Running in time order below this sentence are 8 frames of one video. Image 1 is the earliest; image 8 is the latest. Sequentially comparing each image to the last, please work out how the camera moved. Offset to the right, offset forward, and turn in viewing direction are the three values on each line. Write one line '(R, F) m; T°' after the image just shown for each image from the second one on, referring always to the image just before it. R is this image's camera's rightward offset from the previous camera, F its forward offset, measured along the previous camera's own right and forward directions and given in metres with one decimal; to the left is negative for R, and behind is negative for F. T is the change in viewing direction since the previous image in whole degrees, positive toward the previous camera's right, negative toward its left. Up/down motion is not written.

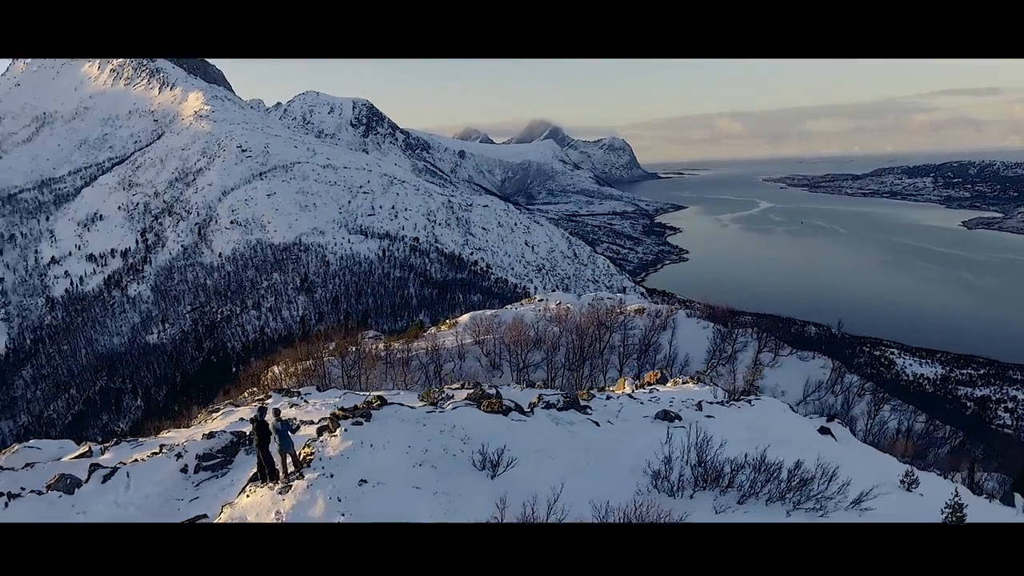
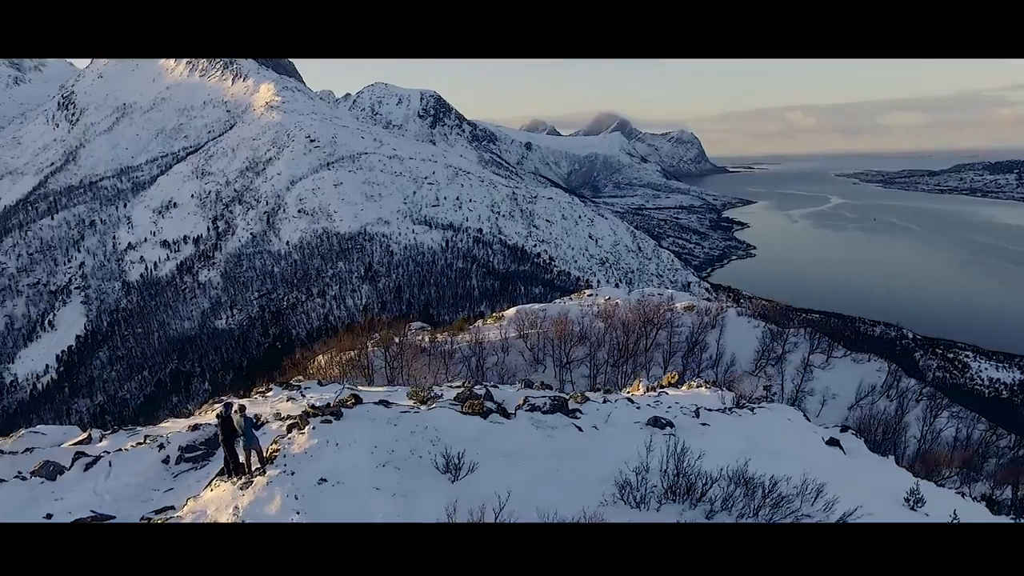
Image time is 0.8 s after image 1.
(+1.0, +0.3) m; -4°
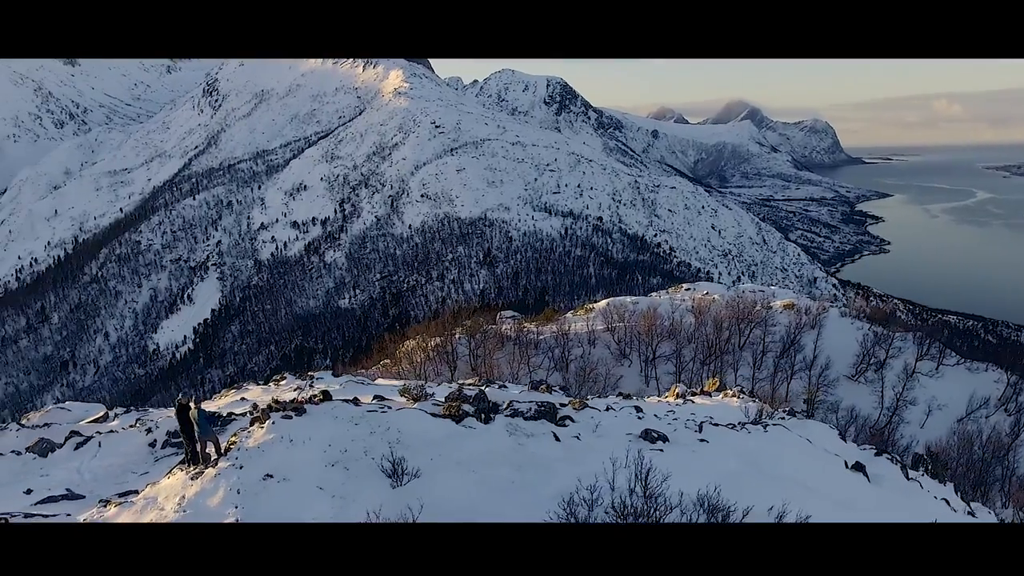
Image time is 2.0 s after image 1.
(+1.7, +0.6) m; -8°
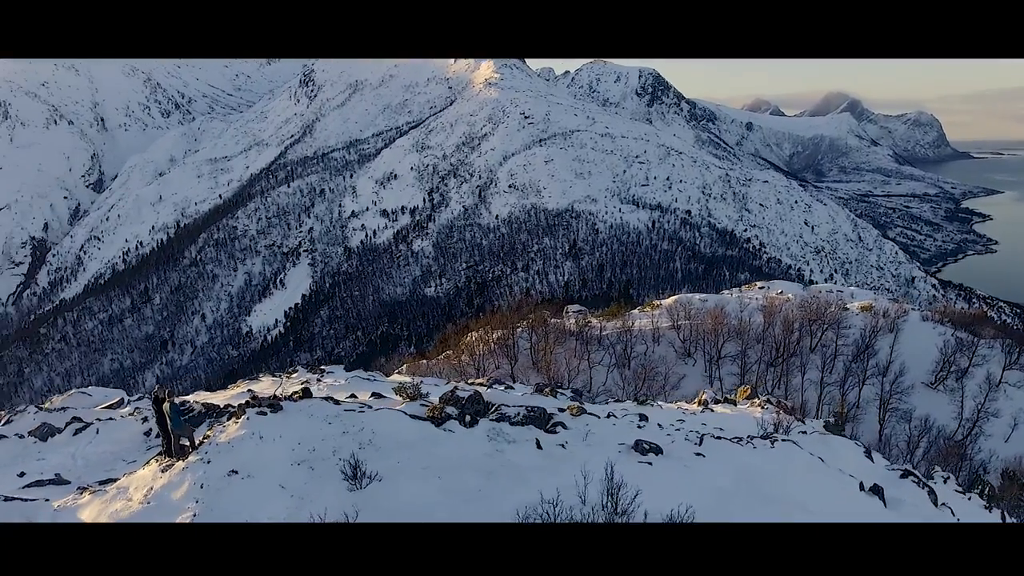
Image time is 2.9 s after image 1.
(+1.2, +0.5) m; -6°
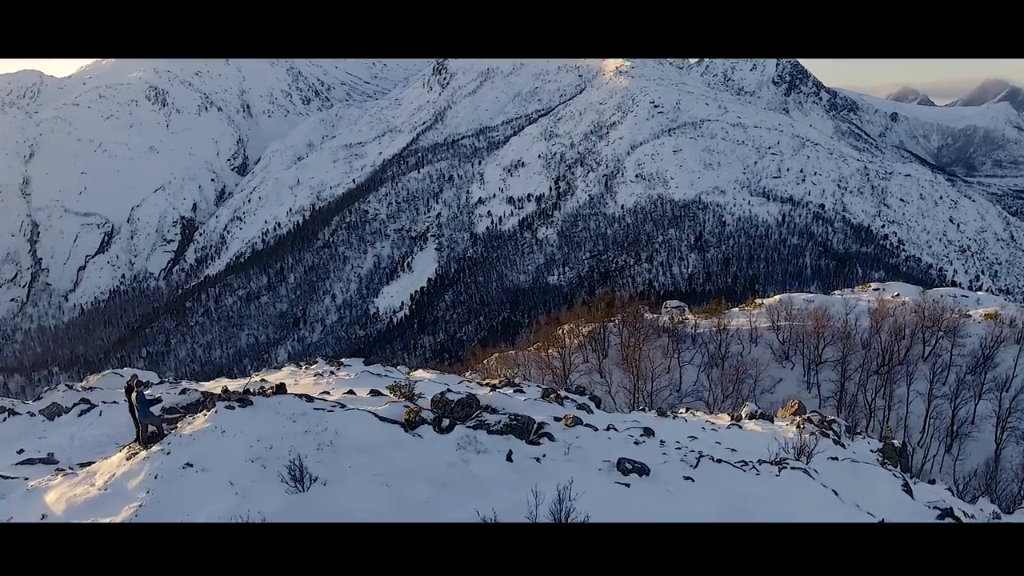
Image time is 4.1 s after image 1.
(+1.6, +0.7) m; -8°
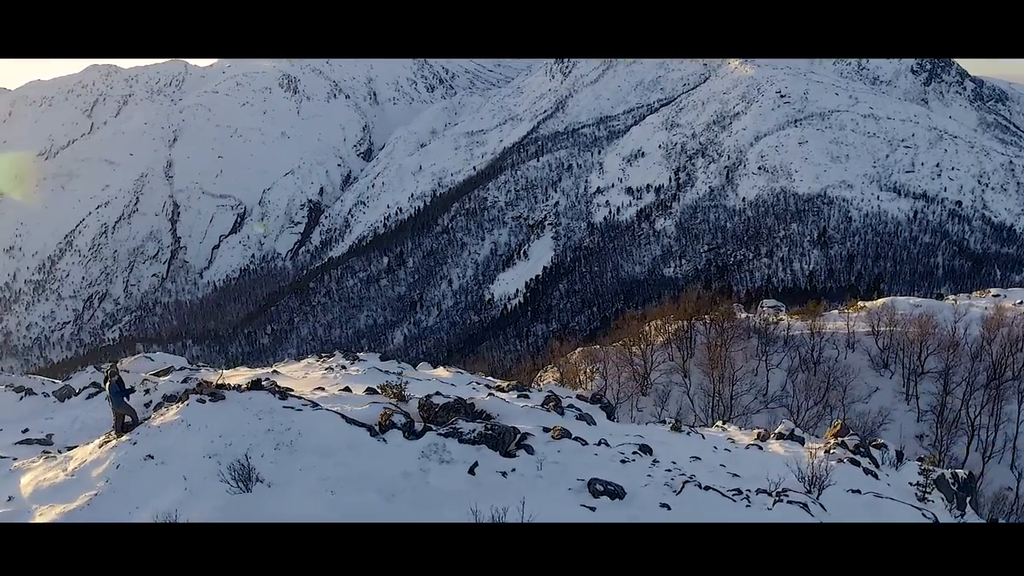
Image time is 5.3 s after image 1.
(+1.4, +0.7) m; -8°
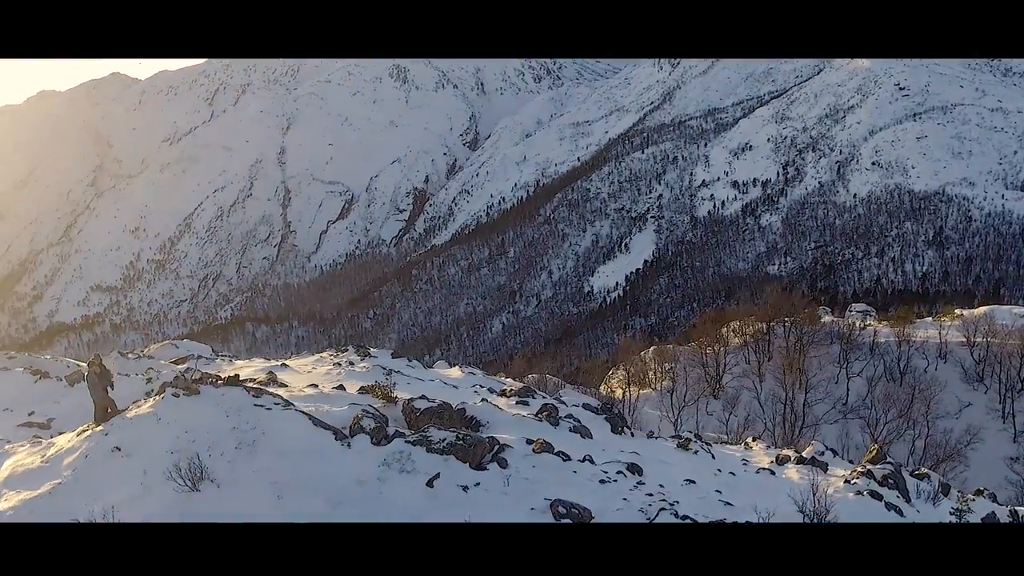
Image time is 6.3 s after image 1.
(+1.2, +0.6) m; -7°
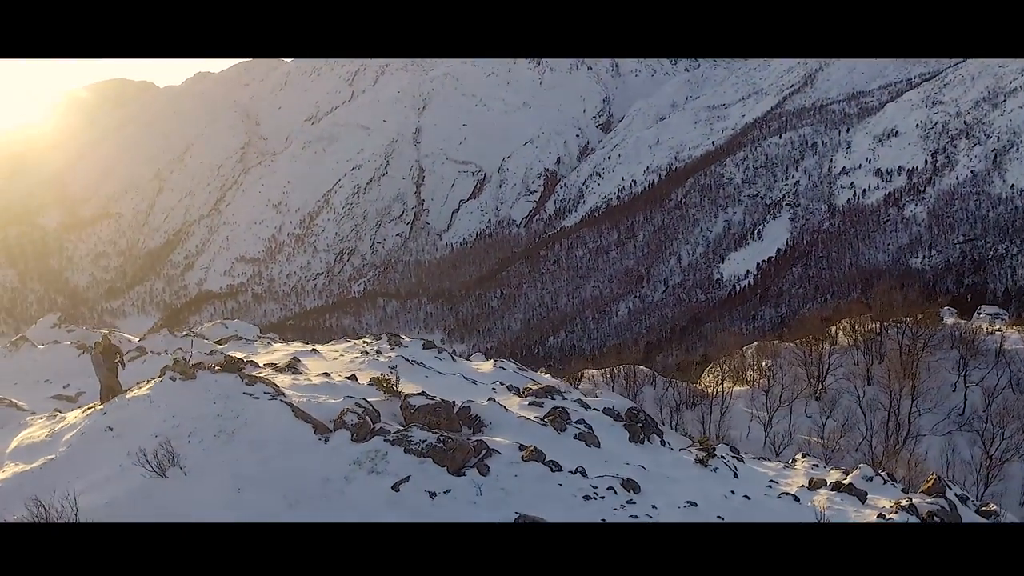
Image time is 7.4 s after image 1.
(+1.3, +0.7) m; -9°
